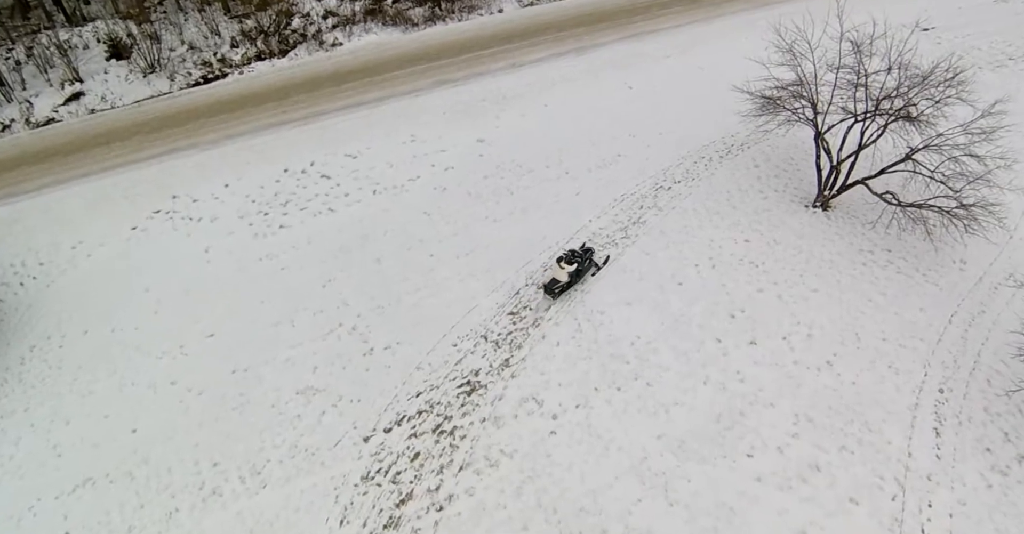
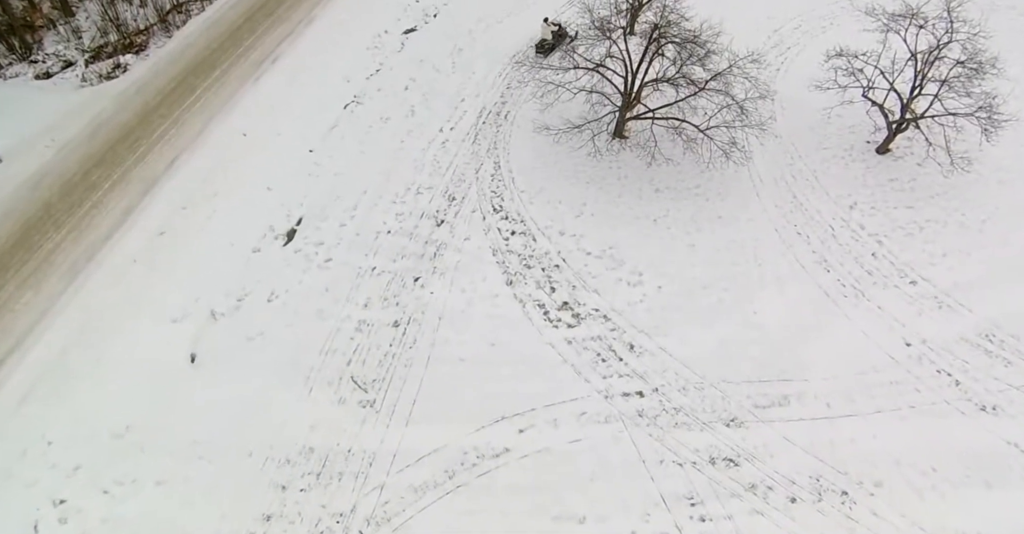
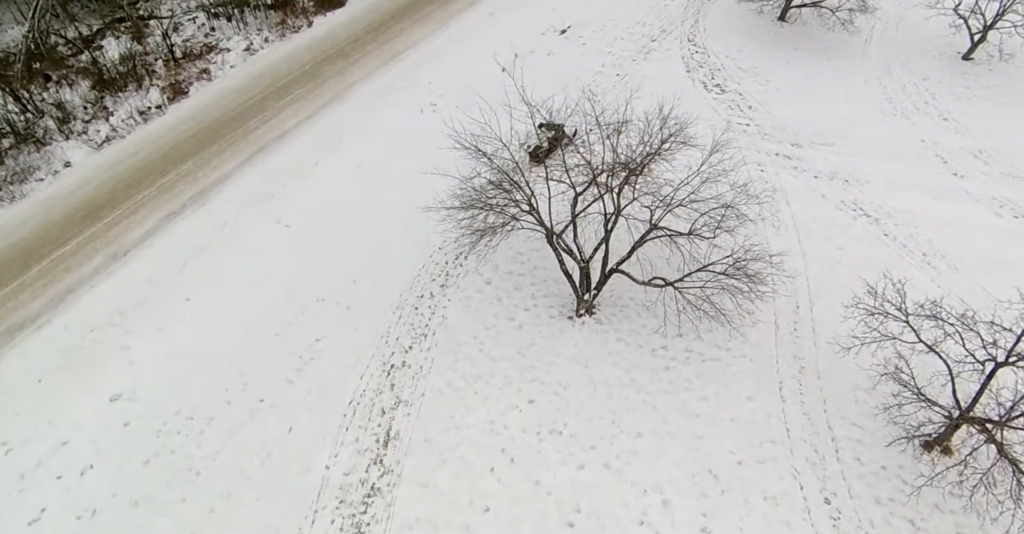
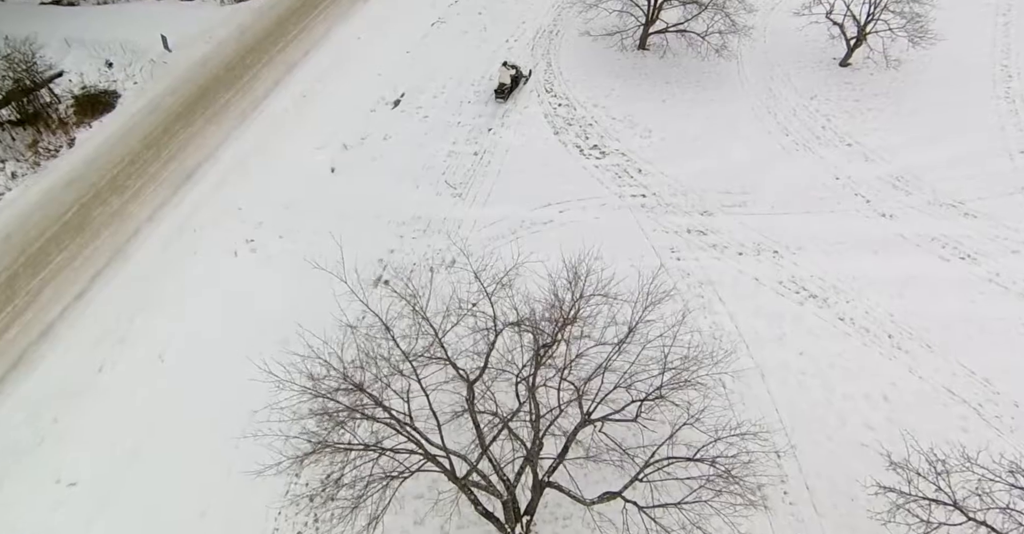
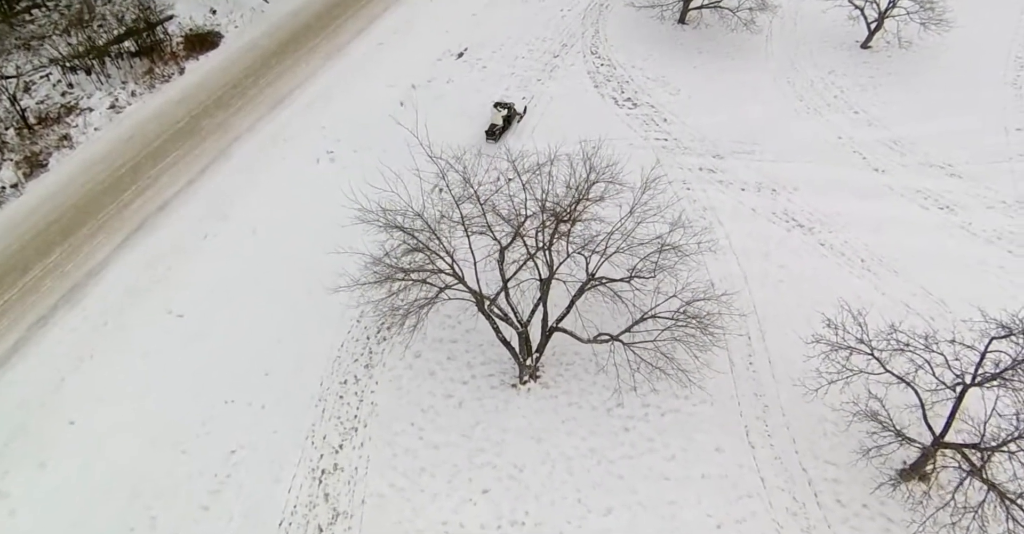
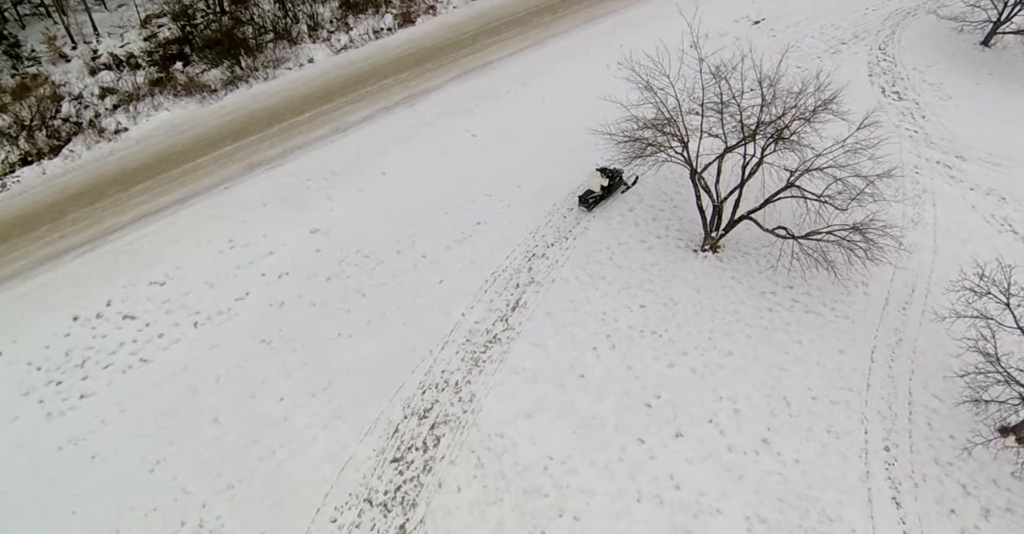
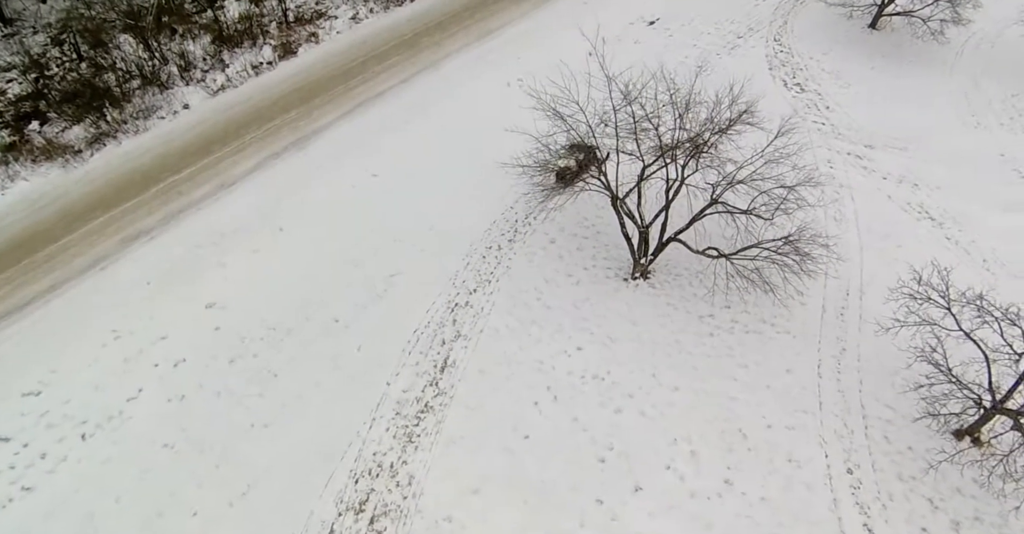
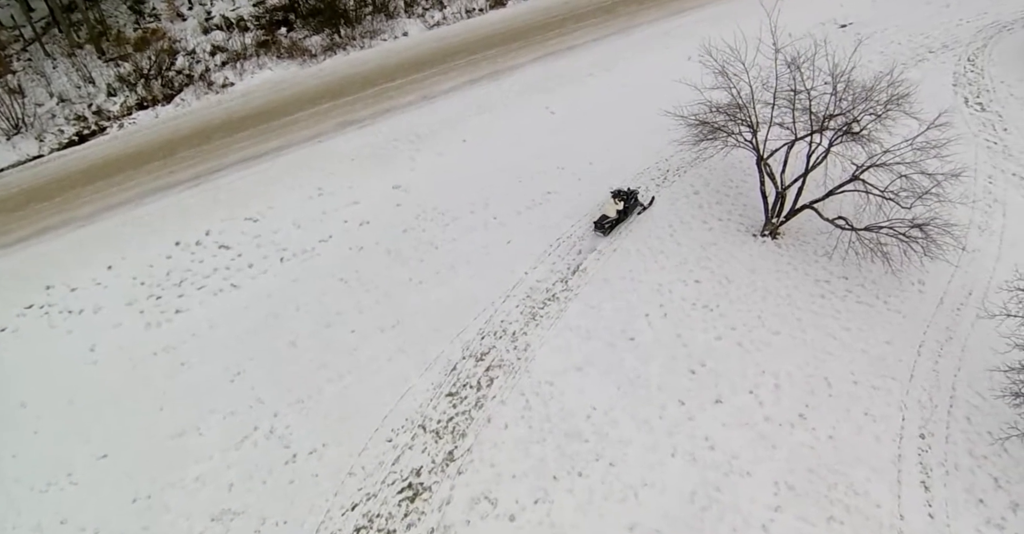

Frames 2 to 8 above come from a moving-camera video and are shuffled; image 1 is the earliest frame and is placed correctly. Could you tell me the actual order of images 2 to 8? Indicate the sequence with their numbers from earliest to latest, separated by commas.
8, 6, 7, 3, 5, 4, 2
